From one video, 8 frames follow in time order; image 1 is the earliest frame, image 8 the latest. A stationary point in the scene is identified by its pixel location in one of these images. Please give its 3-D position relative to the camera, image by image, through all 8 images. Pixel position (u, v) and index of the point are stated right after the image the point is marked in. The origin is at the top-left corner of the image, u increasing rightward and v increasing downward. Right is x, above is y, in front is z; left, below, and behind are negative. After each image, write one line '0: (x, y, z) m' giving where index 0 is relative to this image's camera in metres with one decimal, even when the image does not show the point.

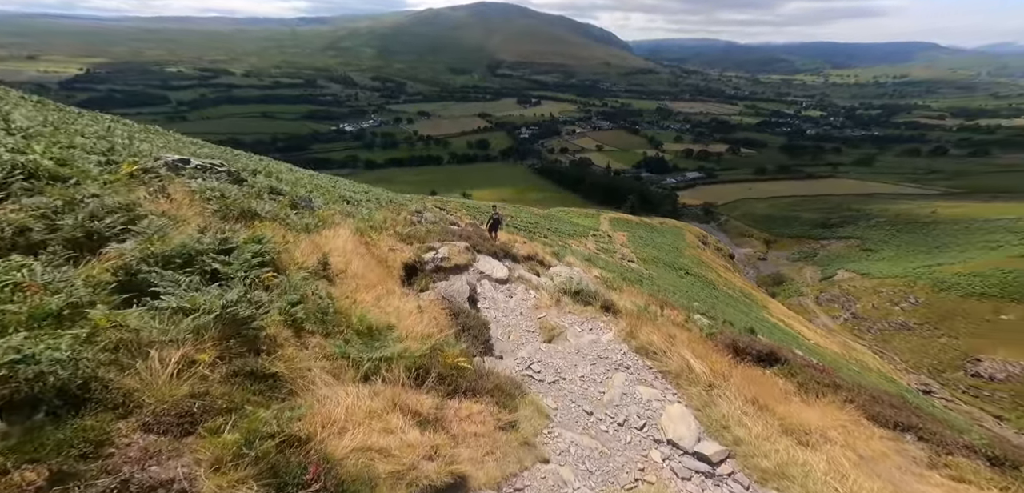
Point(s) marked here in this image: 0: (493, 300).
0: (-0.5, -1.7, +13.2) m
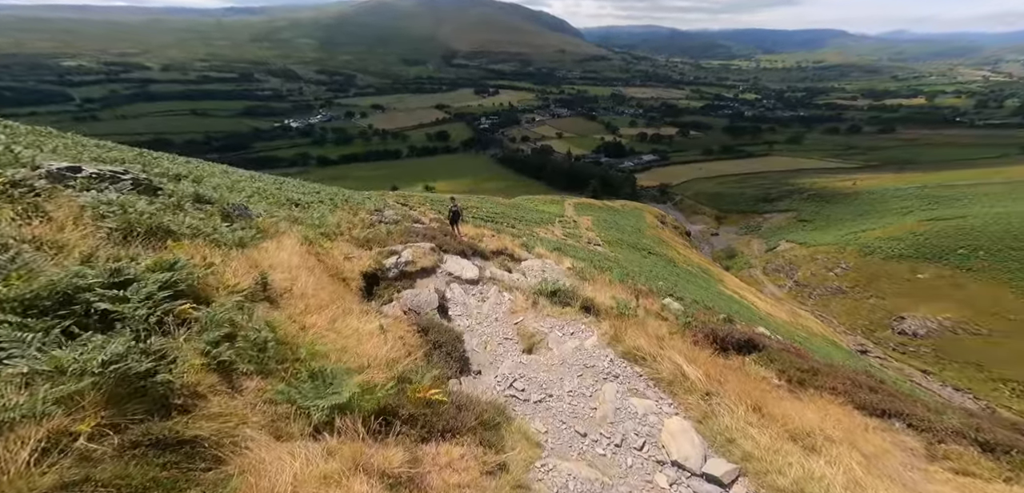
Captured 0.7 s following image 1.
0: (-1.3, -1.8, +12.2) m
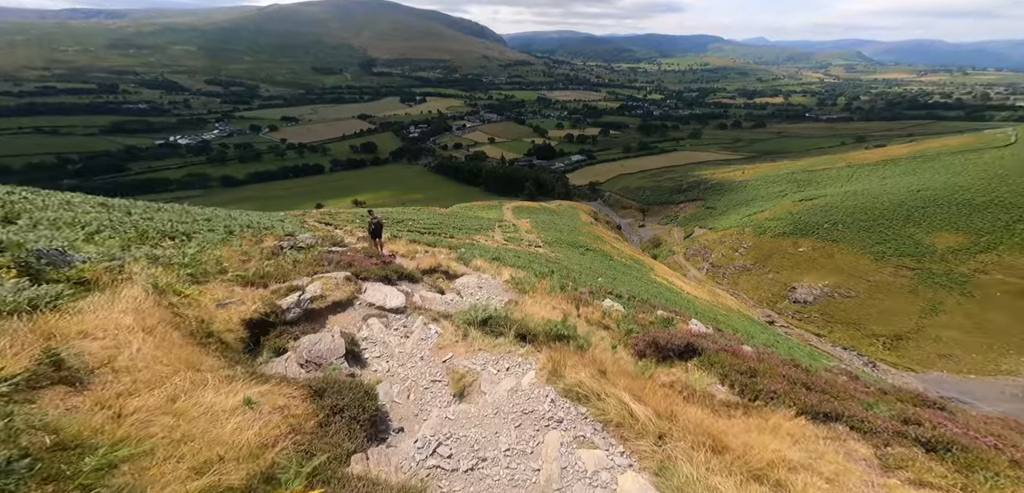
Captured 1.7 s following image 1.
0: (-3.1, -2.5, +10.5) m
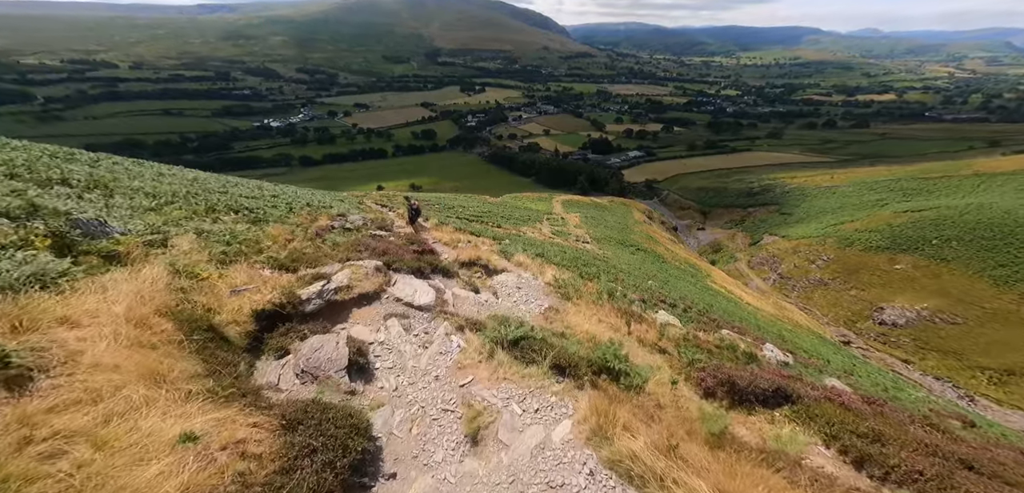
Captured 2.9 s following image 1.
0: (-2.4, -2.3, +9.0) m
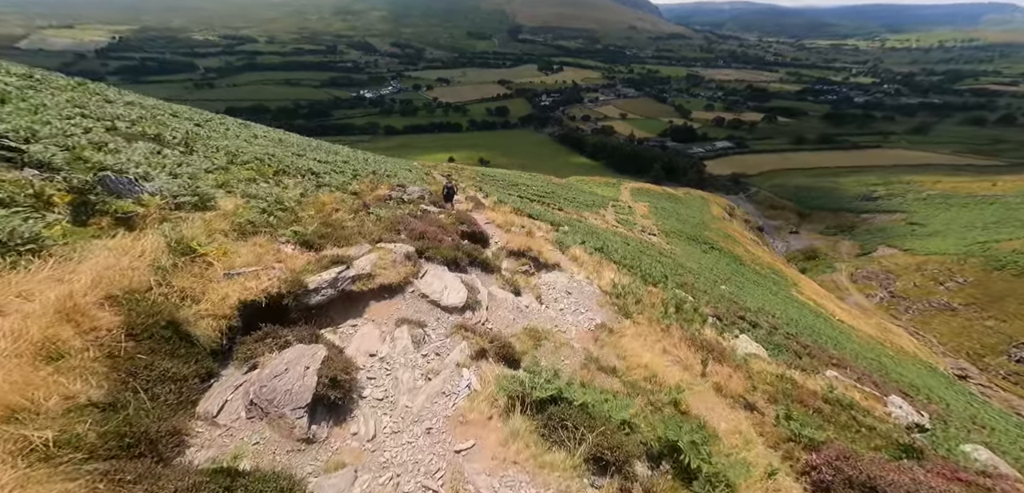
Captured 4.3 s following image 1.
0: (-2.0, -2.3, +6.9) m
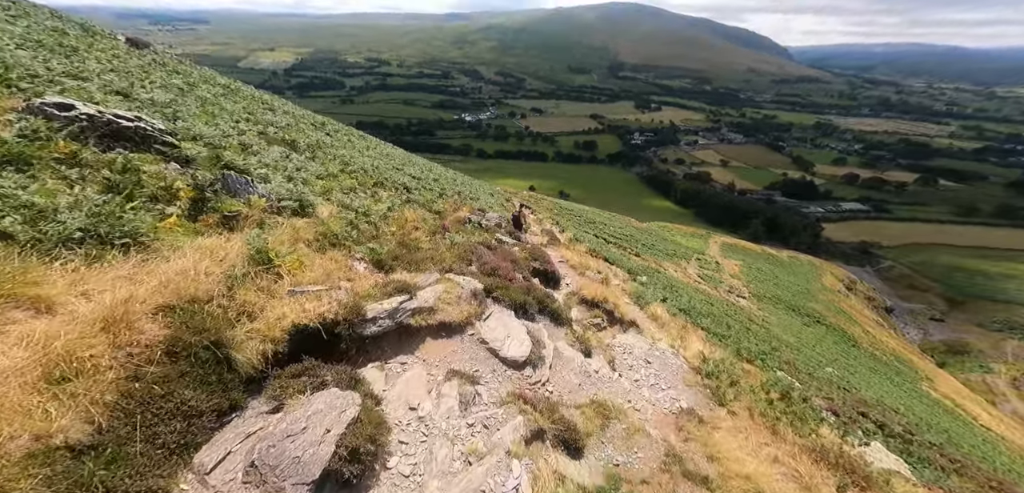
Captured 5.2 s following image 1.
0: (-1.3, -3.0, +5.7) m
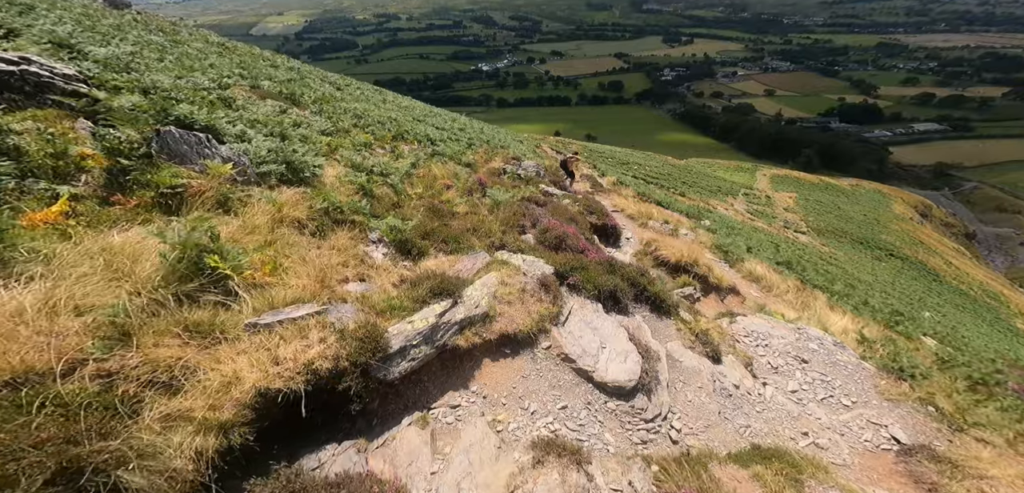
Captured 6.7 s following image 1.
0: (+0.1, -3.0, +2.1) m
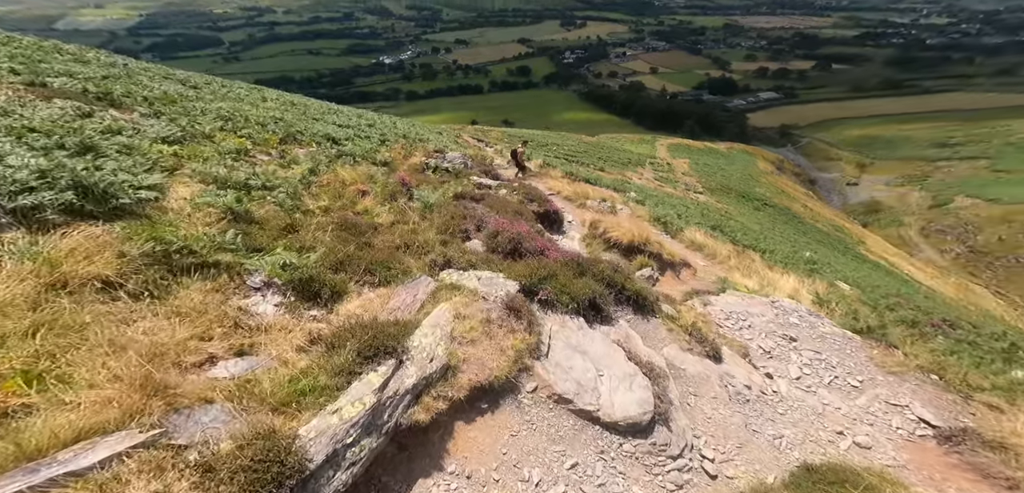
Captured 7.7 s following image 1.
0: (+0.9, -3.3, +0.4) m
